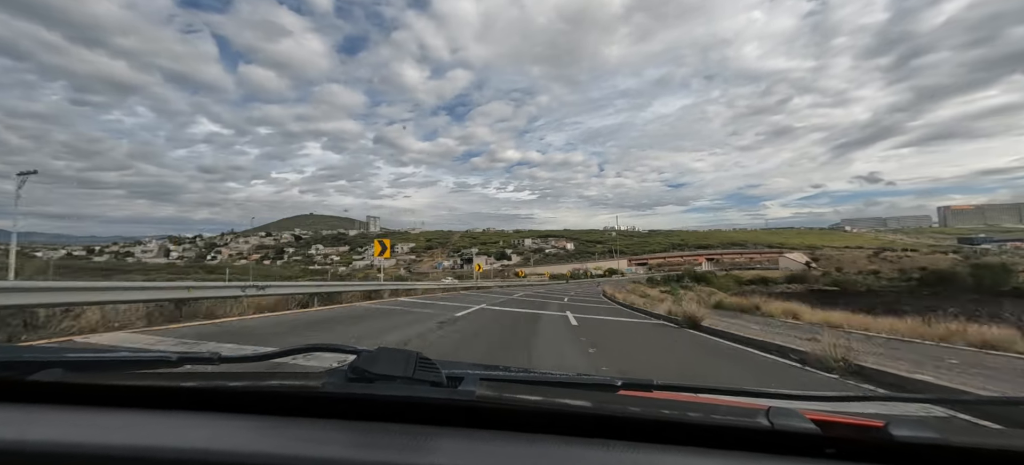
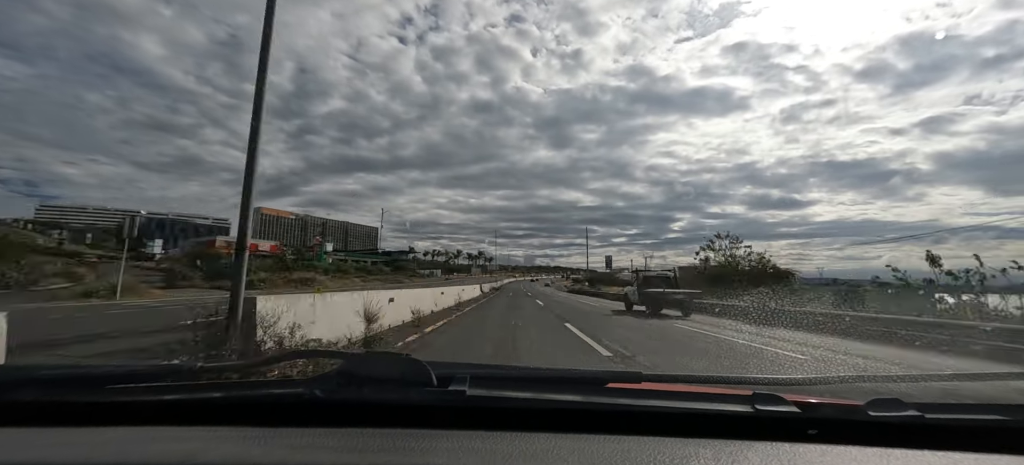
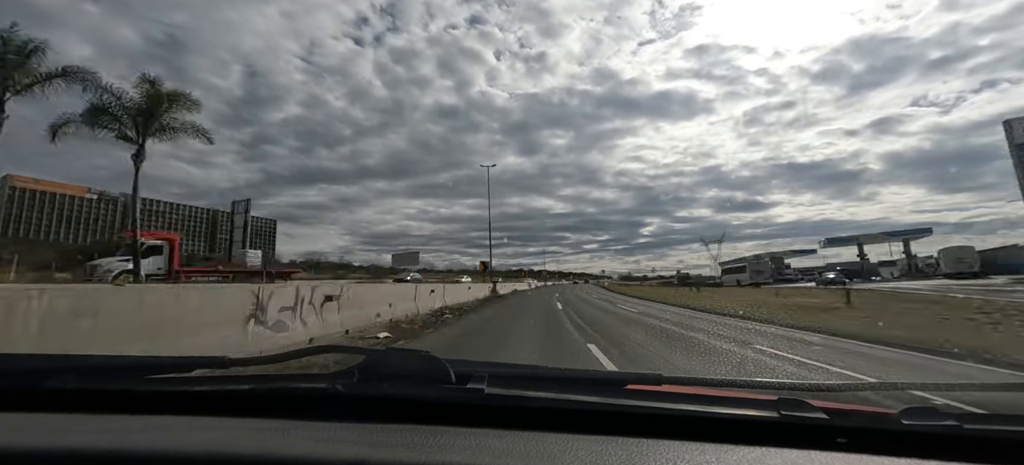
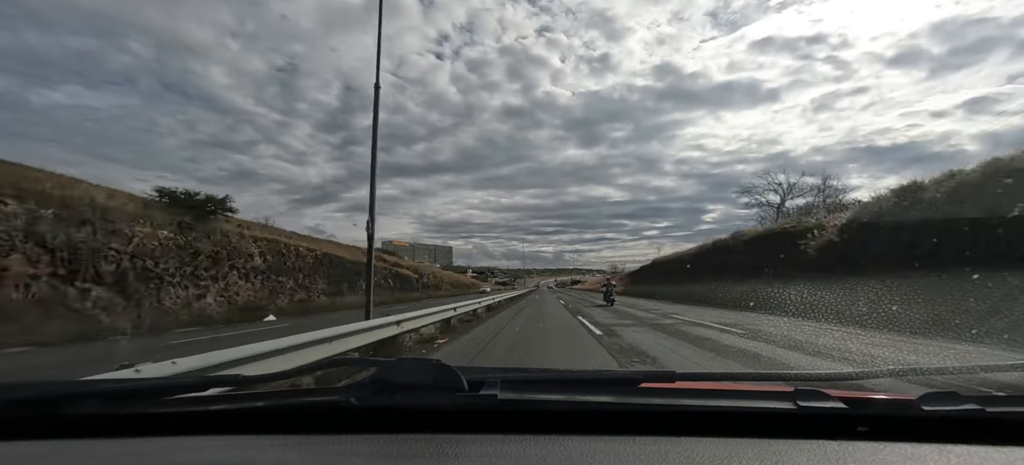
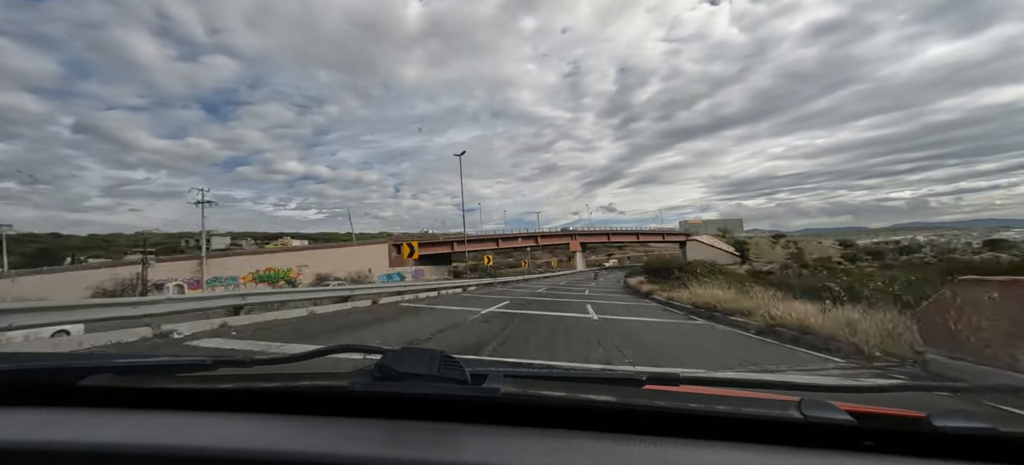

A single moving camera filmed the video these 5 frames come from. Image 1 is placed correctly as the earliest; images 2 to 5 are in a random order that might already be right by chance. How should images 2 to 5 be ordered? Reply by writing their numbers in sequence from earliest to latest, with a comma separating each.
5, 4, 2, 3
